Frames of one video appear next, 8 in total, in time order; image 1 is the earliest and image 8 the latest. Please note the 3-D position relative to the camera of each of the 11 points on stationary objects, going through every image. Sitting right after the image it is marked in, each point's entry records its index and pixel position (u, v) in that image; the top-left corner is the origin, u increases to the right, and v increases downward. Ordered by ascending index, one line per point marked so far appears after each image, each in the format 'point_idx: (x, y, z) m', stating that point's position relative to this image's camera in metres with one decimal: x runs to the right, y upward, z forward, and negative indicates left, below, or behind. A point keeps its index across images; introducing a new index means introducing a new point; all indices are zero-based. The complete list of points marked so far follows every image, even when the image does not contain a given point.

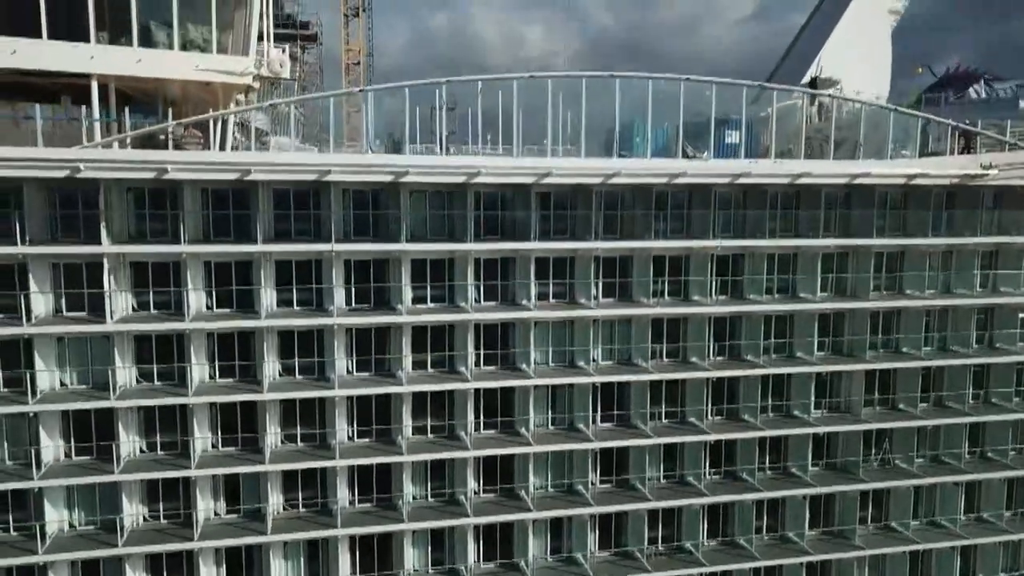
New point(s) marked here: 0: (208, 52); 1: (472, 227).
0: (-6.0, +4.6, +15.8) m
1: (-0.9, +1.3, +17.1) m
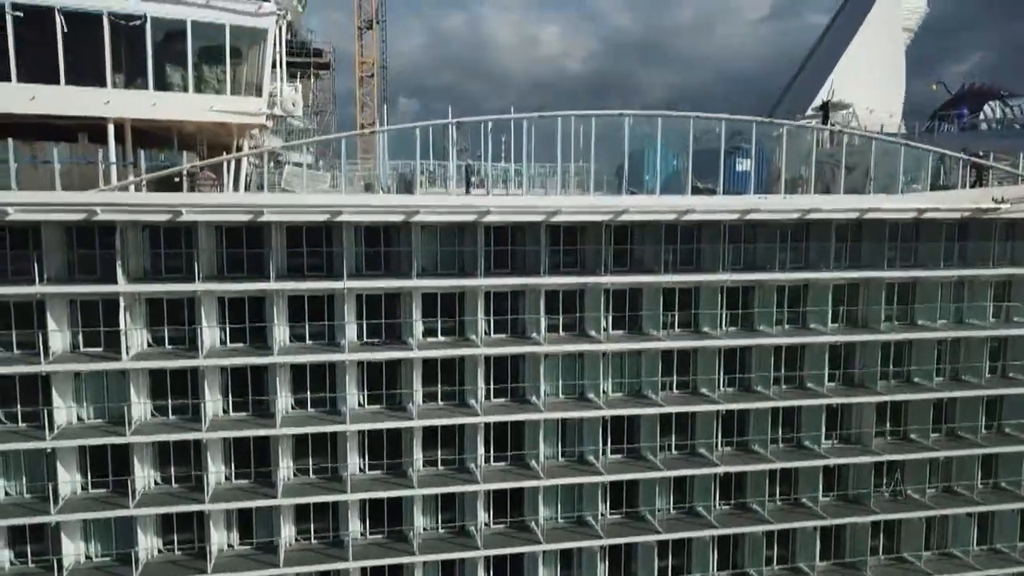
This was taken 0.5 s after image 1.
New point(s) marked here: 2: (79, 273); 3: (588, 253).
0: (-5.8, +3.9, +16.0) m
1: (-0.6, +0.6, +17.2) m
2: (-8.8, +0.4, +16.0) m
3: (+1.8, +0.8, +18.0) m
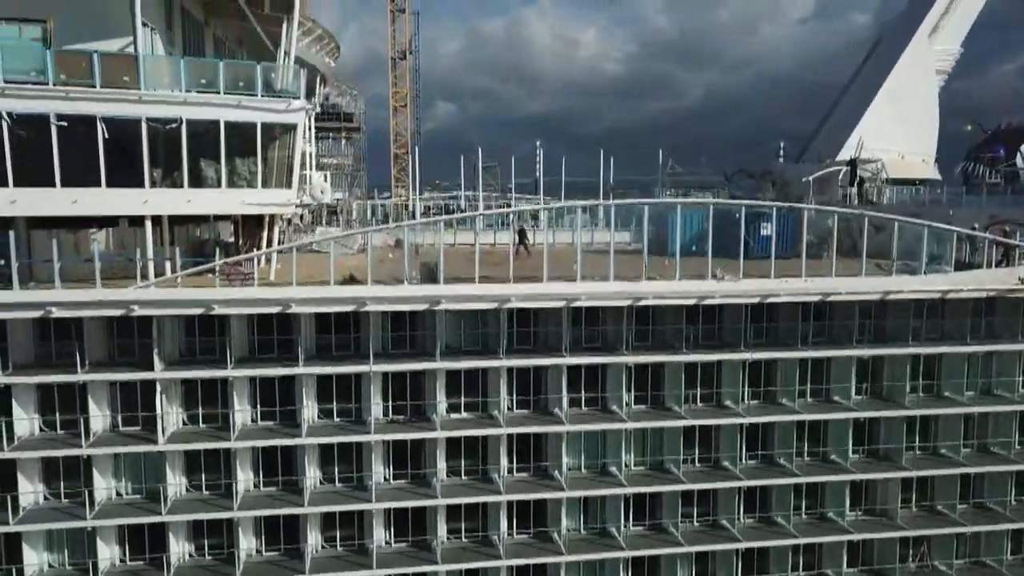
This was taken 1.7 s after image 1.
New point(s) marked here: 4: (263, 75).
0: (-5.4, +2.1, +16.6) m
1: (-0.2, -1.2, +17.6) m
2: (-8.3, -1.4, +16.7) m
3: (+2.3, -1.0, +18.3) m
4: (-5.1, +4.3, +16.1) m
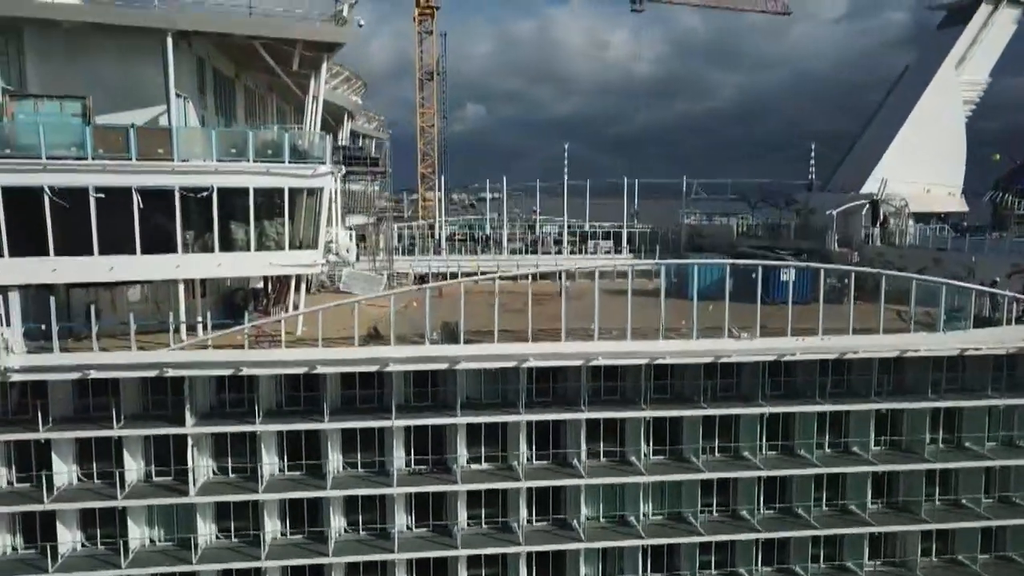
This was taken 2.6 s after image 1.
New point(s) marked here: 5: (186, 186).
0: (-5.0, +0.9, +17.2) m
1: (+0.3, -2.5, +18.0) m
2: (-7.9, -2.6, +17.4) m
3: (+2.7, -2.3, +18.6) m
4: (-4.7, +3.1, +16.7) m
5: (-6.5, +2.0, +15.8) m
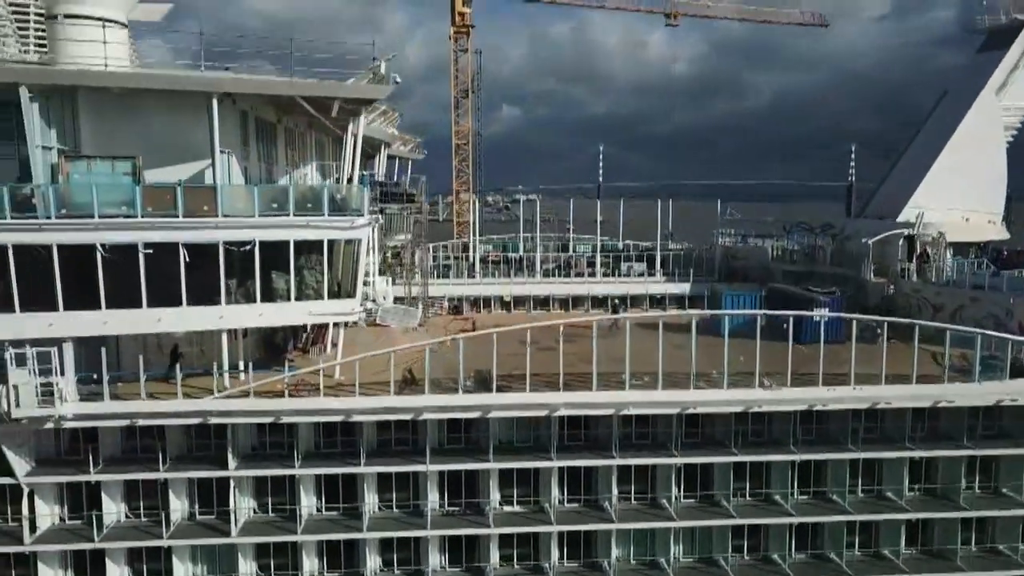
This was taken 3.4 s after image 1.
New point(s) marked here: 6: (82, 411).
0: (-4.3, -0.2, +17.7) m
1: (+1.0, -3.5, +18.3) m
2: (-7.2, -3.7, +18.0) m
3: (+3.5, -3.3, +18.7) m
4: (-4.0, +2.0, +17.2) m
5: (-5.8, +1.0, +16.4) m
6: (-8.7, -2.5, +16.0) m
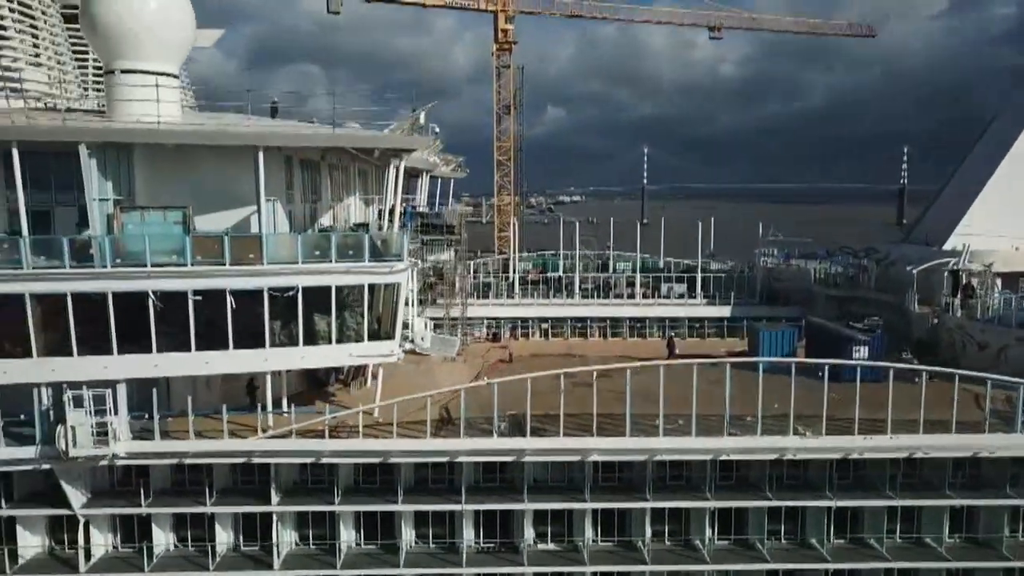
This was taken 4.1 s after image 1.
0: (-3.5, -1.2, +18.2) m
1: (+1.8, -4.5, +18.5) m
2: (-6.4, -4.6, +18.7) m
3: (+4.3, -4.4, +18.8) m
4: (-3.2, +1.0, +17.7) m
5: (-5.1, 0.0, +17.0) m
6: (-8.0, -3.4, +16.8) m
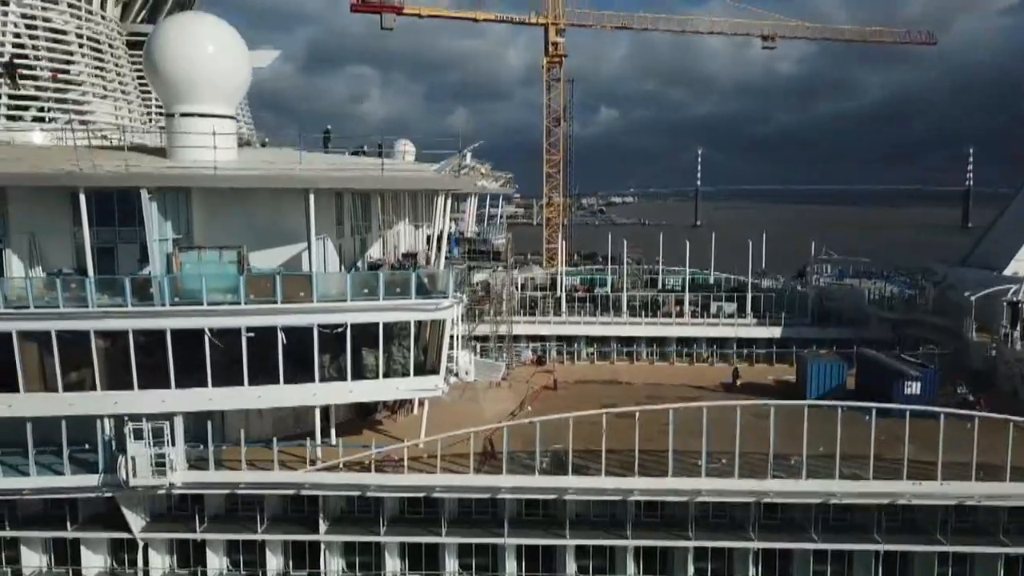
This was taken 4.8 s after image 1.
0: (-2.5, -2.0, +18.6) m
1: (+2.8, -5.4, +18.5) m
2: (-5.4, -5.4, +19.2) m
3: (+5.3, -5.3, +18.7) m
4: (-2.2, +0.2, +18.1) m
5: (-4.2, -0.8, +17.5) m
6: (-7.1, -4.2, +17.4) m
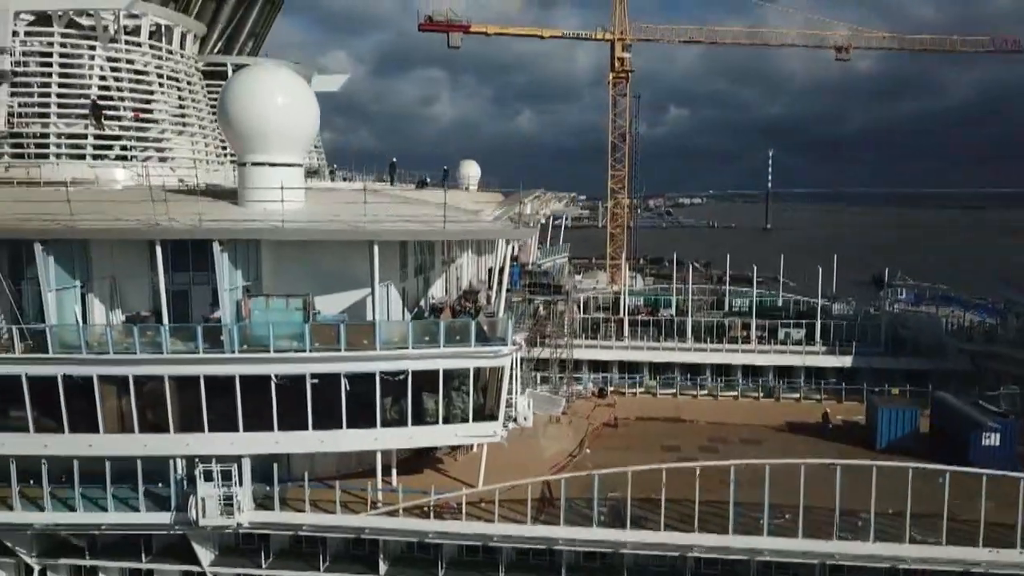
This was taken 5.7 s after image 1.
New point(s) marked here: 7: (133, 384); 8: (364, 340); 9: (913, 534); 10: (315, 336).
0: (-1.1, -3.1, +18.8) m
1: (+4.1, -6.5, +18.2) m
2: (-4.0, -6.5, +19.6) m
3: (+6.7, -6.4, +18.2) m
4: (-0.8, -0.9, +18.3) m
5: (-2.8, -1.9, +17.8) m
6: (-5.8, -5.2, +18.0) m
7: (-8.4, -2.1, +17.6) m
8: (-3.3, -1.1, +17.6) m
9: (+8.6, -5.2, +16.9) m
10: (-4.4, -1.1, +17.5) m
